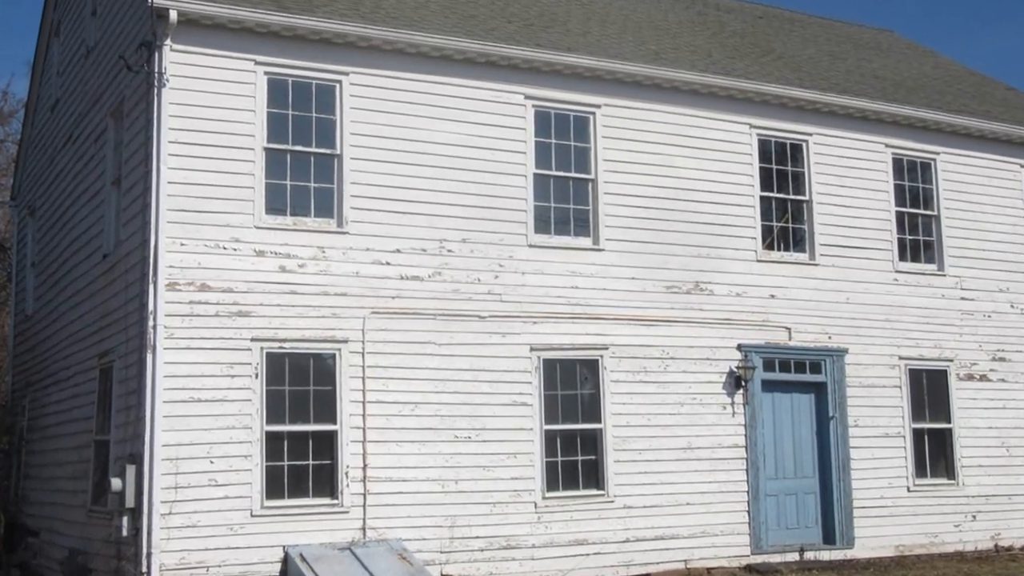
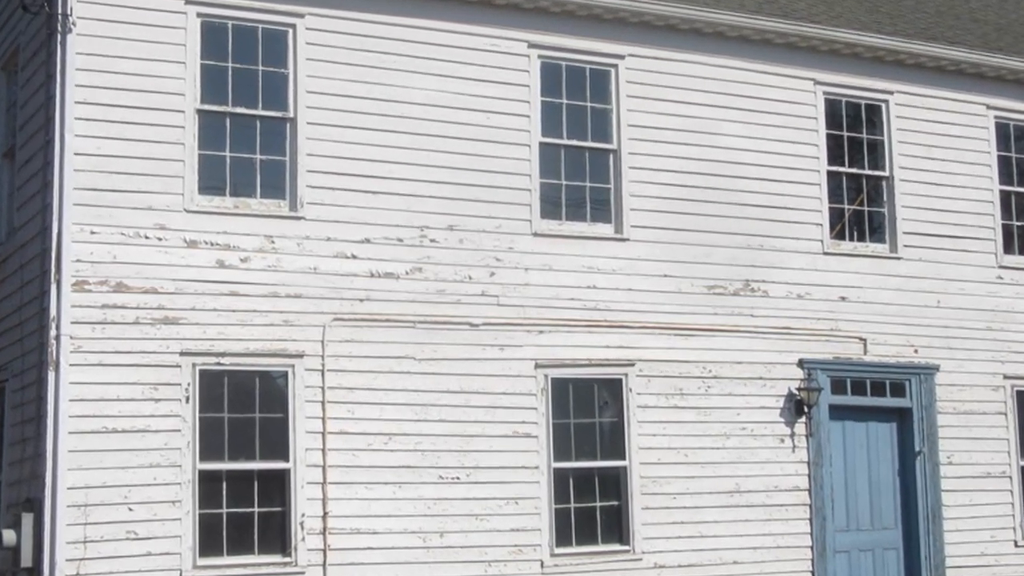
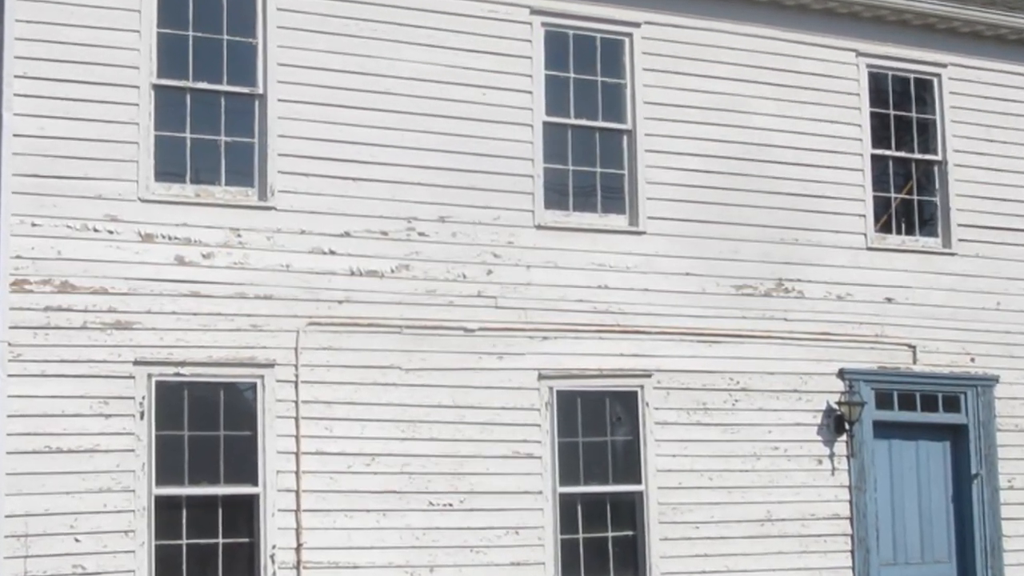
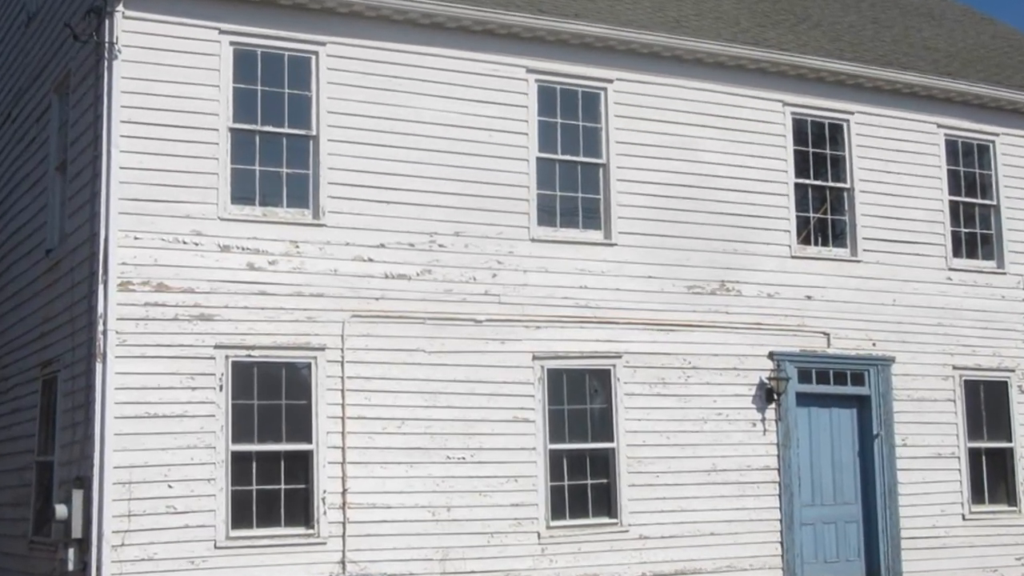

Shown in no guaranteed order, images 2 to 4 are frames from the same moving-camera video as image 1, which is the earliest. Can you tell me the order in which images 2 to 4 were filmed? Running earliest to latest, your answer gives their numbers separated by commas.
4, 2, 3
